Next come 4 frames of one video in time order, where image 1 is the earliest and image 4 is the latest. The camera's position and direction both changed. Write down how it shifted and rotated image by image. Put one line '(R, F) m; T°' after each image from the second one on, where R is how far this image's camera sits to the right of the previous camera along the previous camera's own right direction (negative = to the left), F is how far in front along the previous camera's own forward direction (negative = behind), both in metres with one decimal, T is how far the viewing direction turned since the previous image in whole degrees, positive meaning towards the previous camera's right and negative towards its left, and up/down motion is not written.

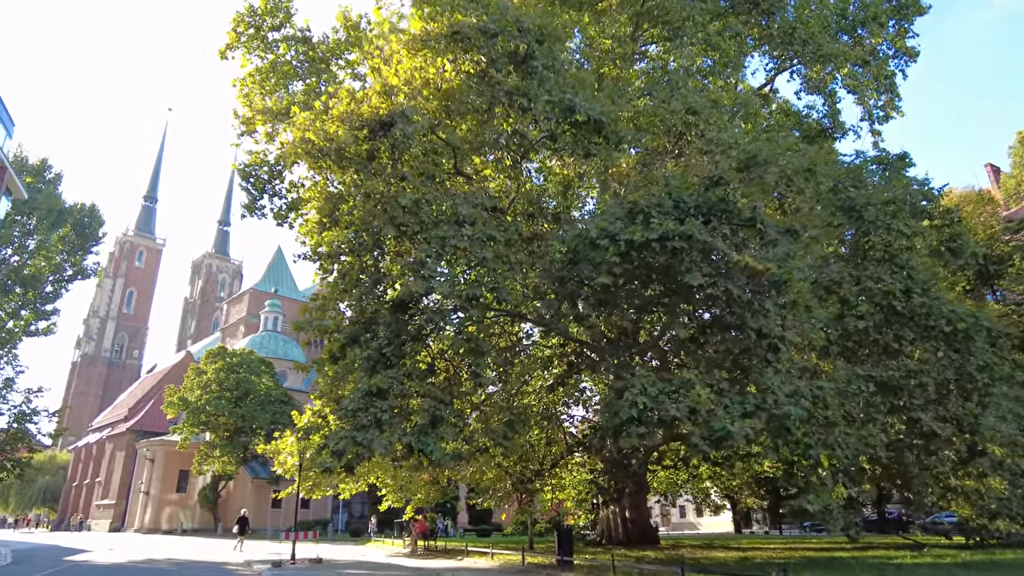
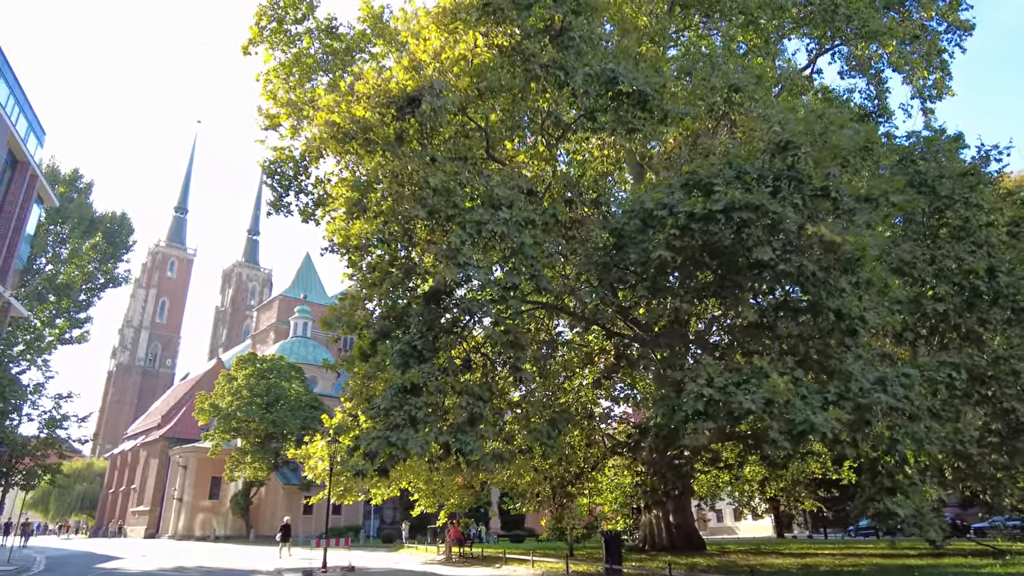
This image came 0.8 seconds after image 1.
(-0.2, +0.8) m; -2°
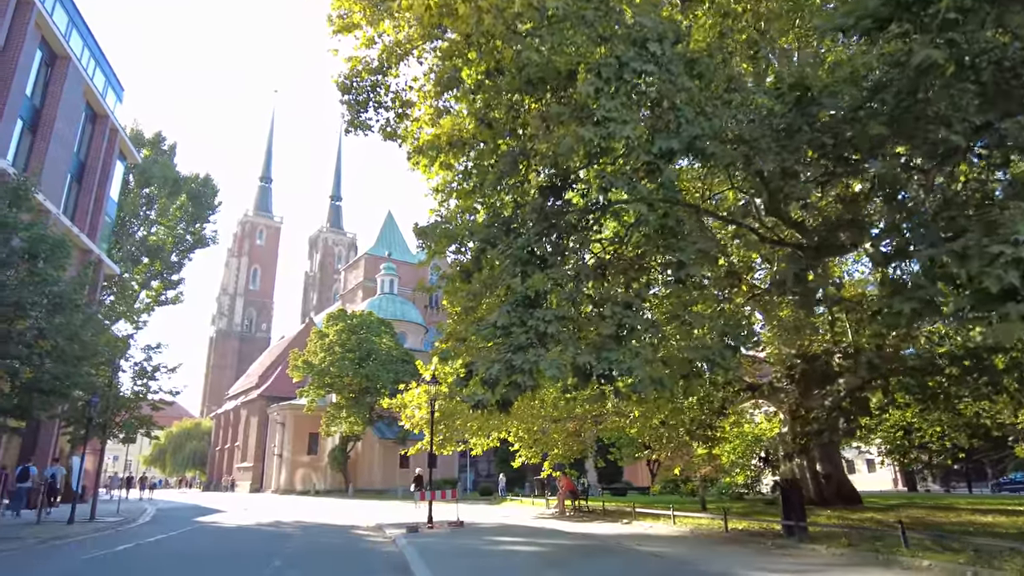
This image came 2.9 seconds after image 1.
(-0.9, +2.3) m; -7°
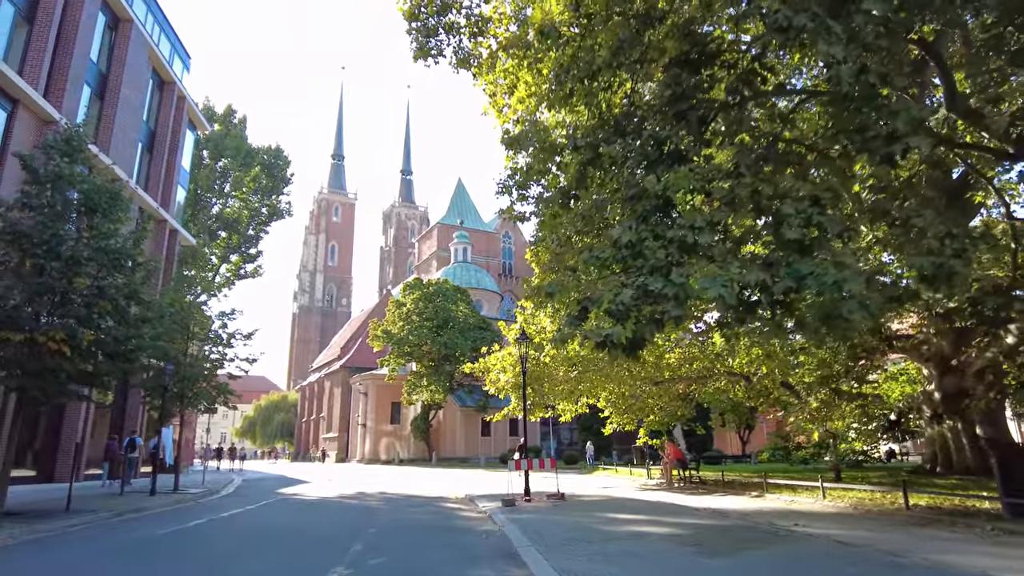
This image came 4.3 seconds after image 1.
(-0.5, +1.8) m; -6°
